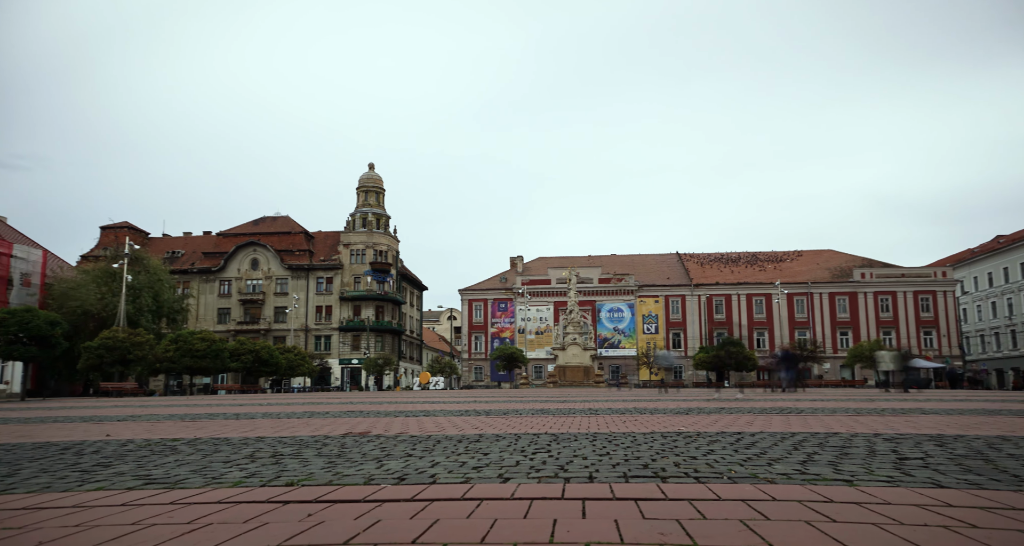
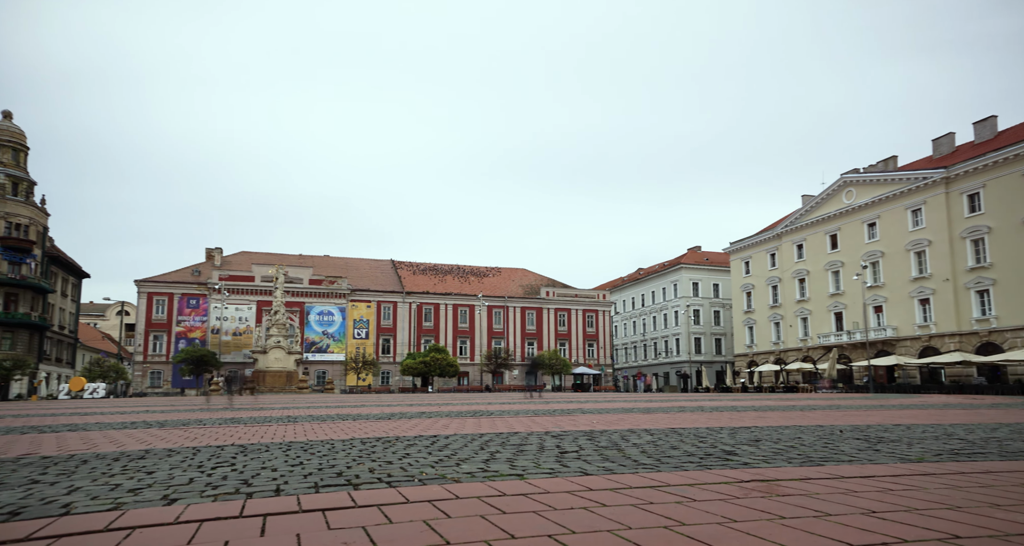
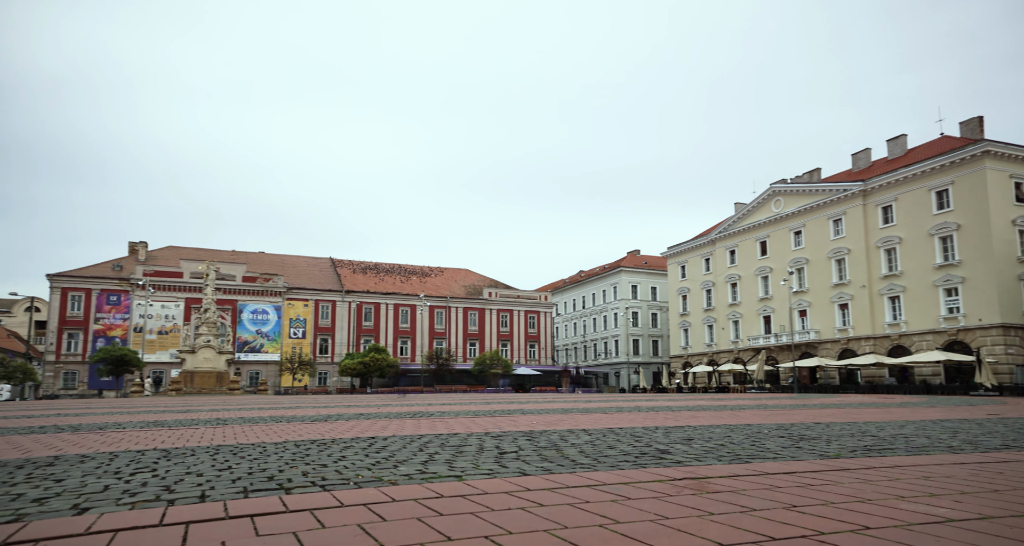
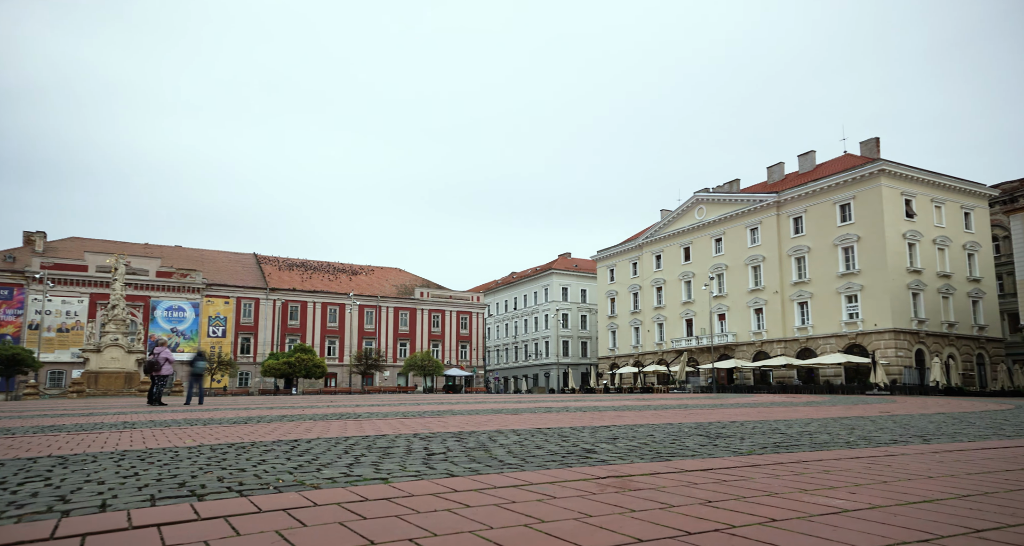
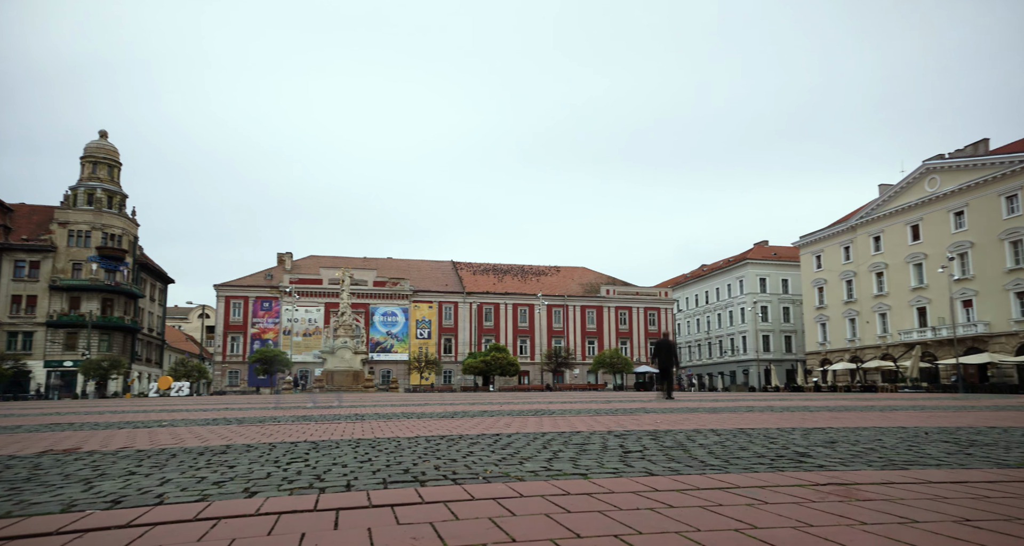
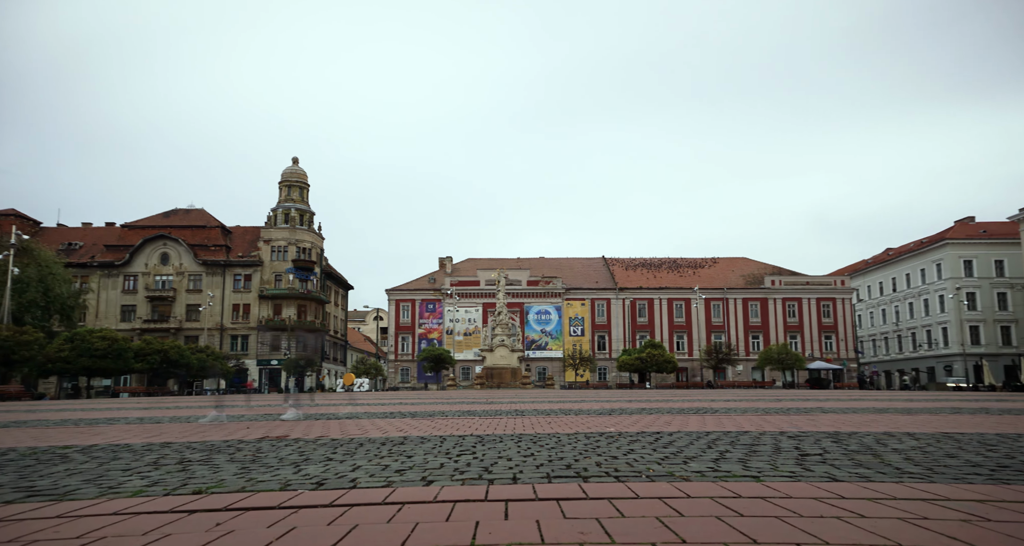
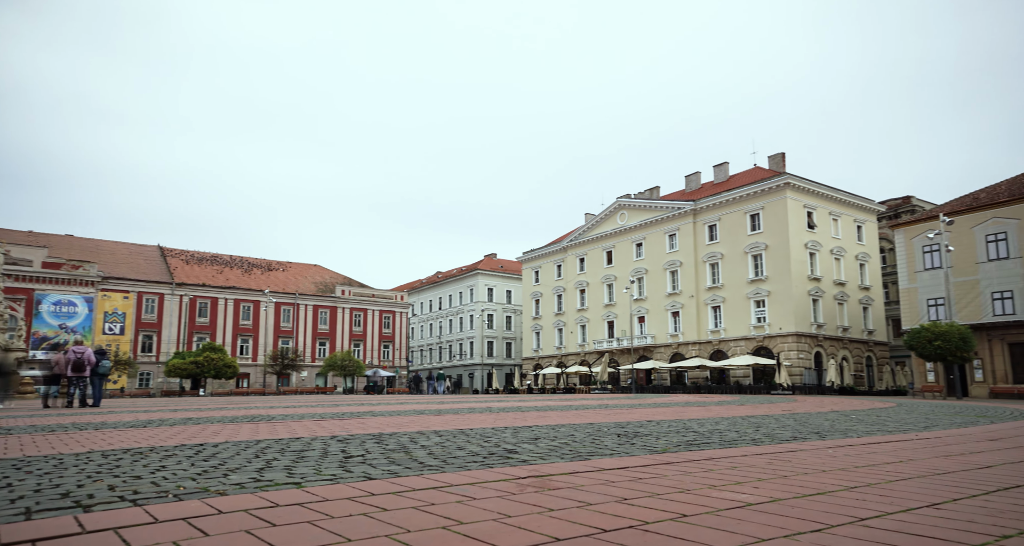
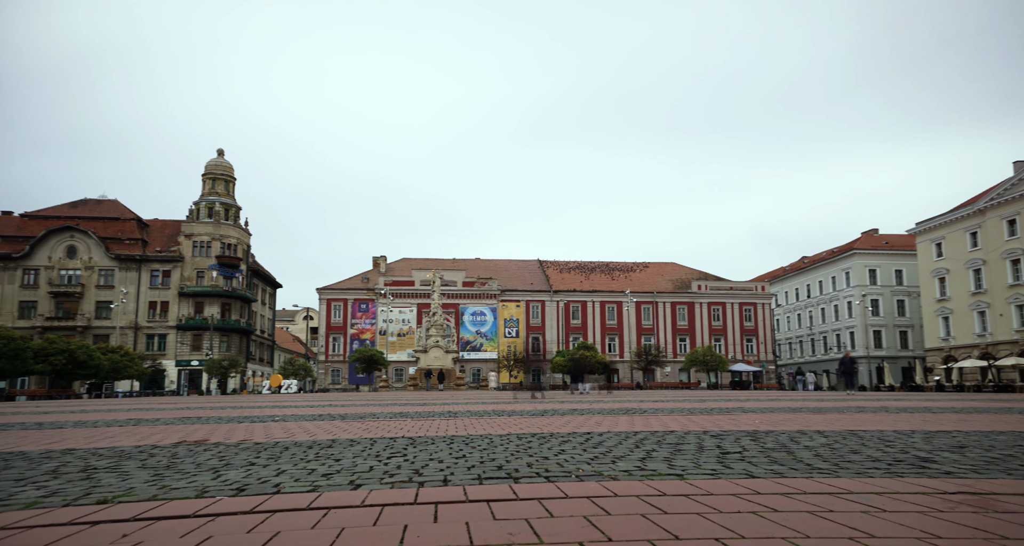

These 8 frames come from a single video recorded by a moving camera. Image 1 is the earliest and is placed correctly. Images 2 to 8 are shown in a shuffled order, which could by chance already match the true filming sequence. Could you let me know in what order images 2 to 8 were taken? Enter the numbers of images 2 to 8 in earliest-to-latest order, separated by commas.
6, 8, 5, 2, 3, 4, 7
